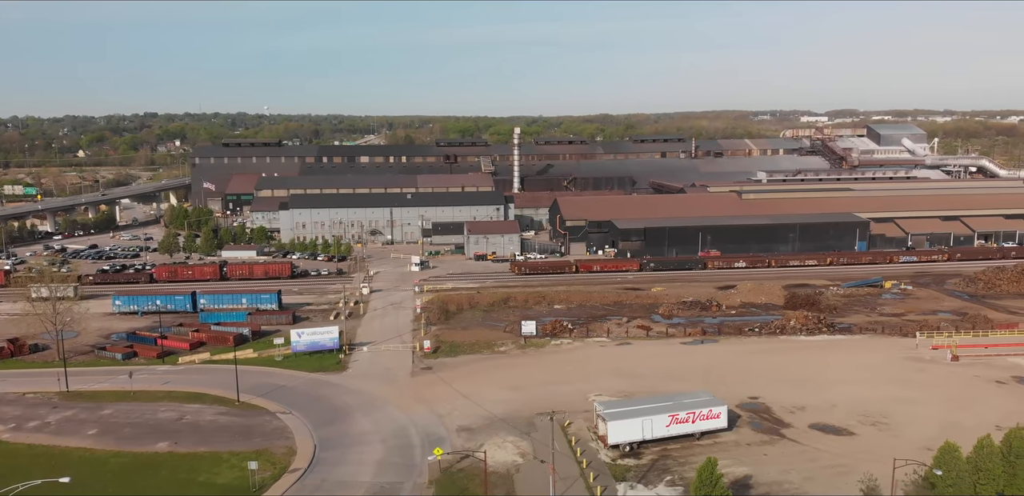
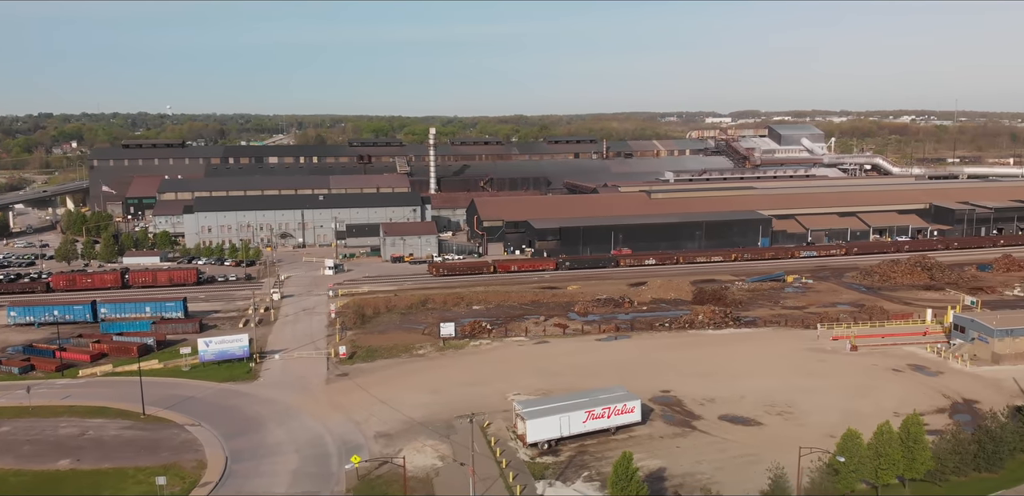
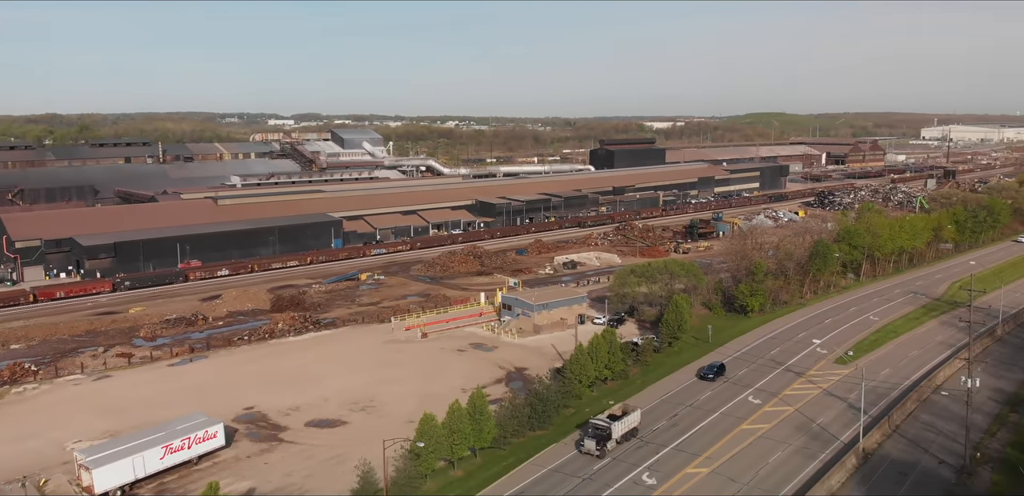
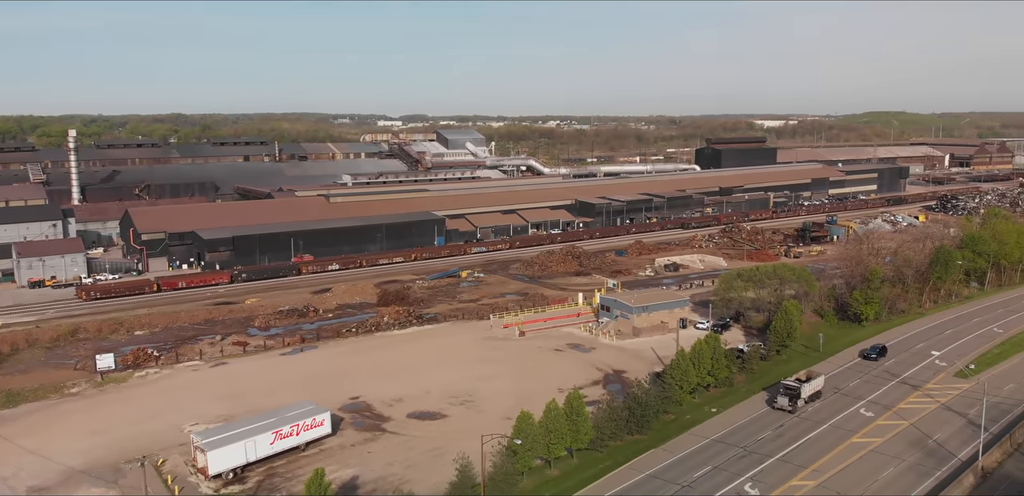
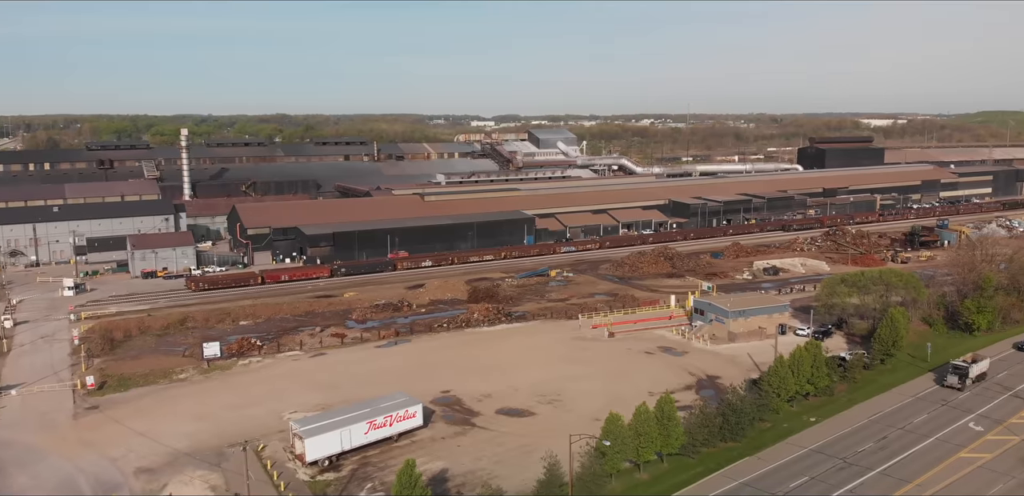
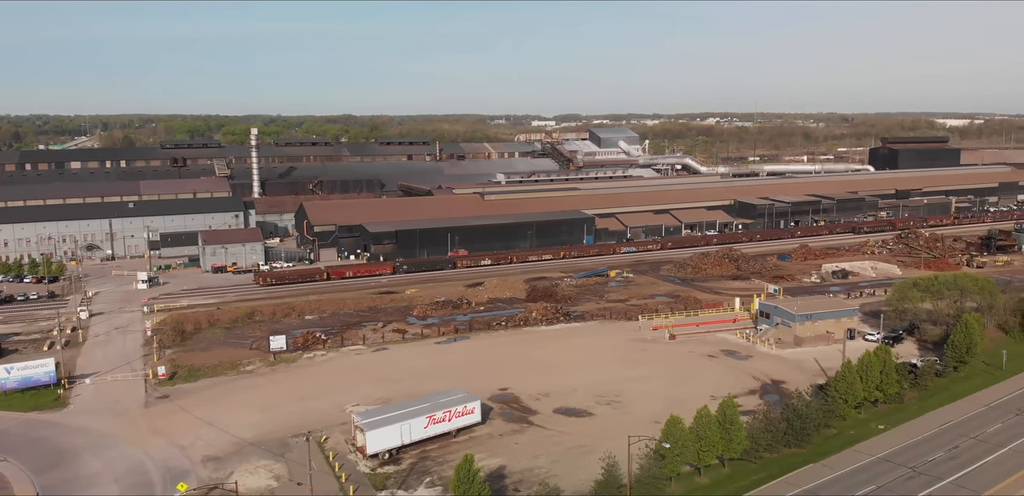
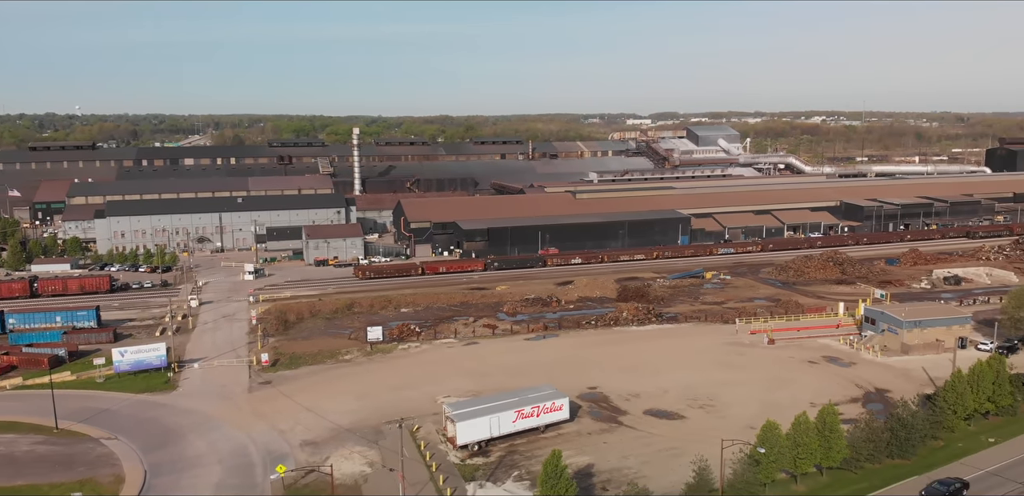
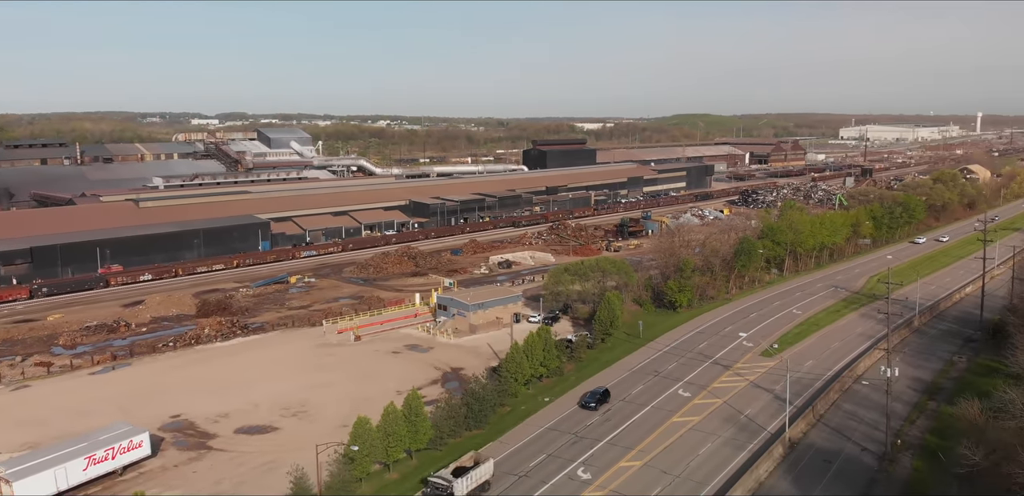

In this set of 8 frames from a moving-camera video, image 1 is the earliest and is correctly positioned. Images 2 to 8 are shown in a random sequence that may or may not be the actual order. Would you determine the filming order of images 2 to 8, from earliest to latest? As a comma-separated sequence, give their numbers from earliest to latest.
2, 7, 6, 5, 4, 3, 8
